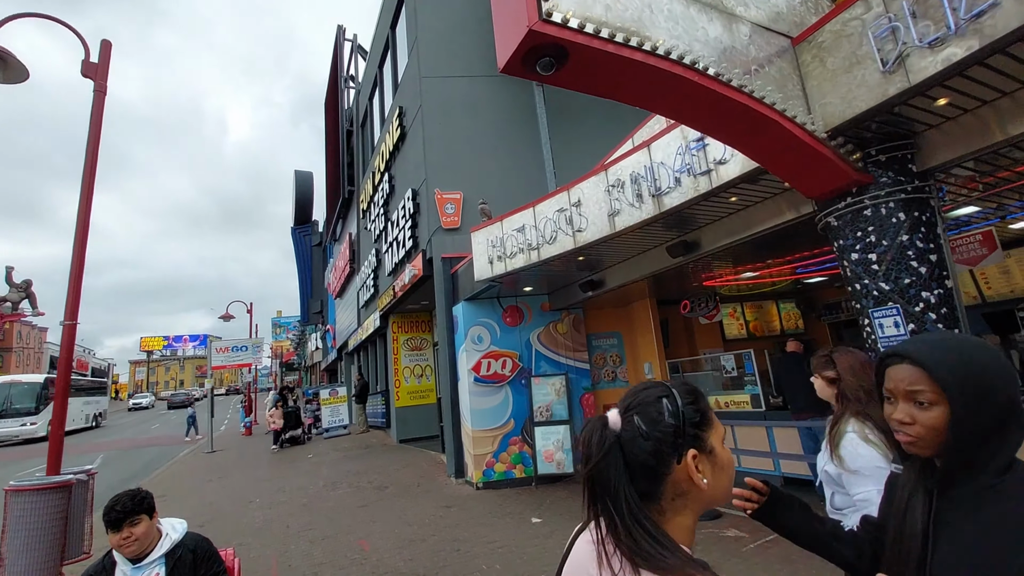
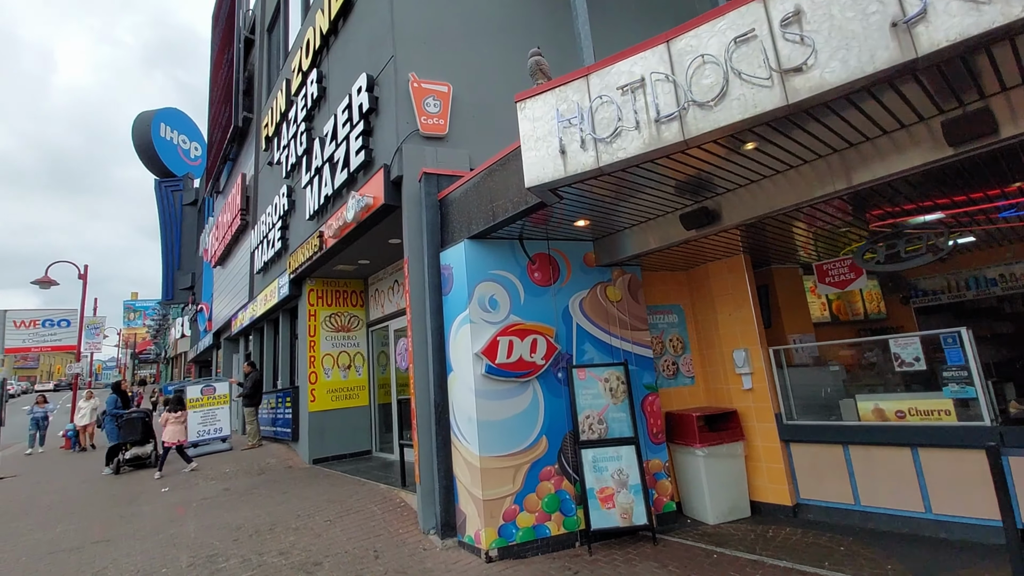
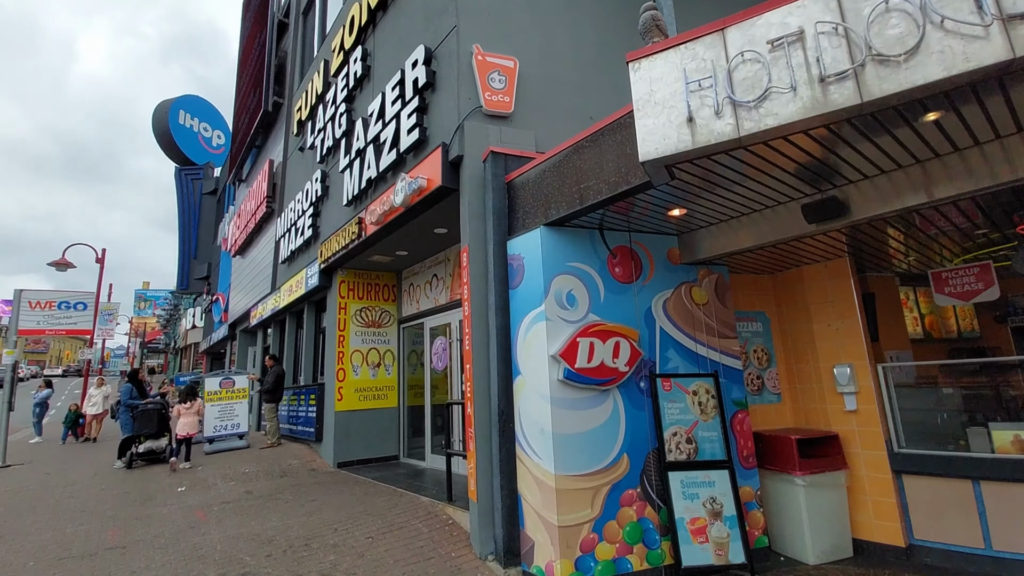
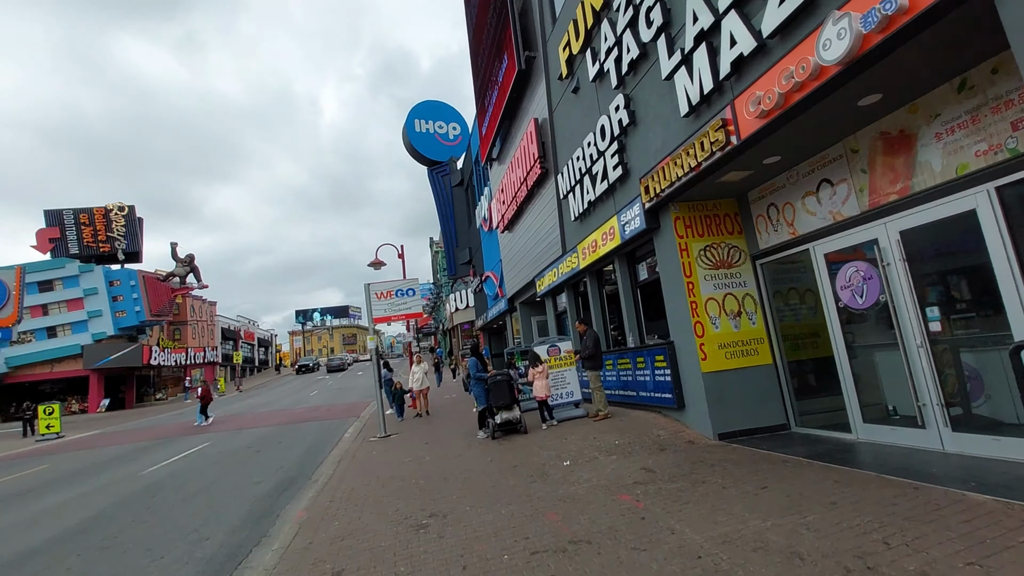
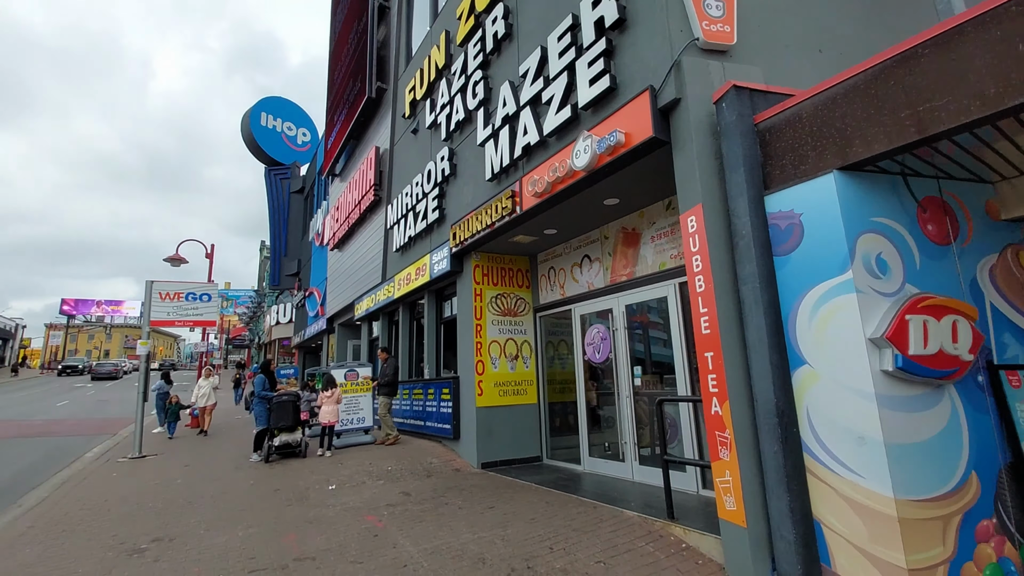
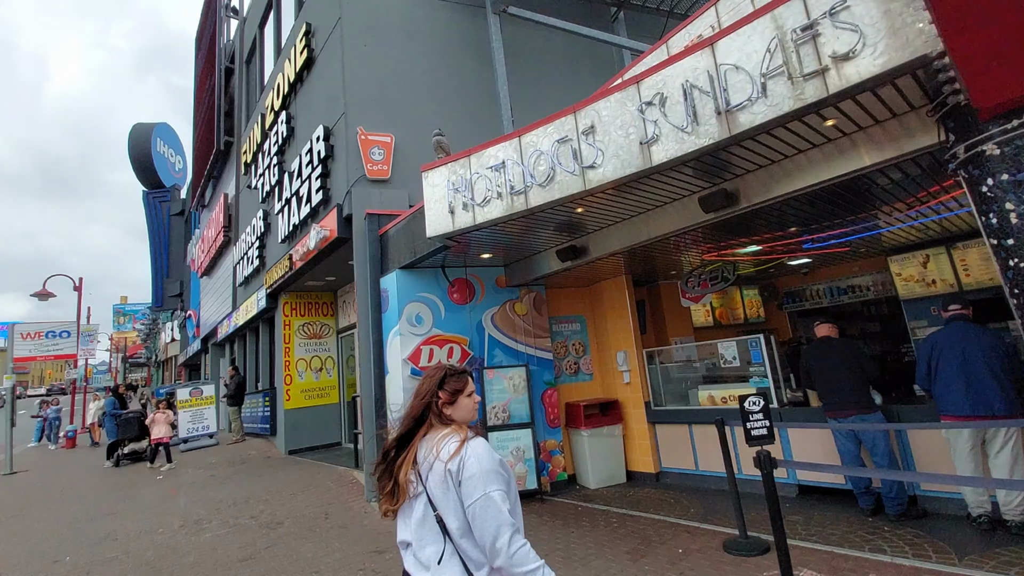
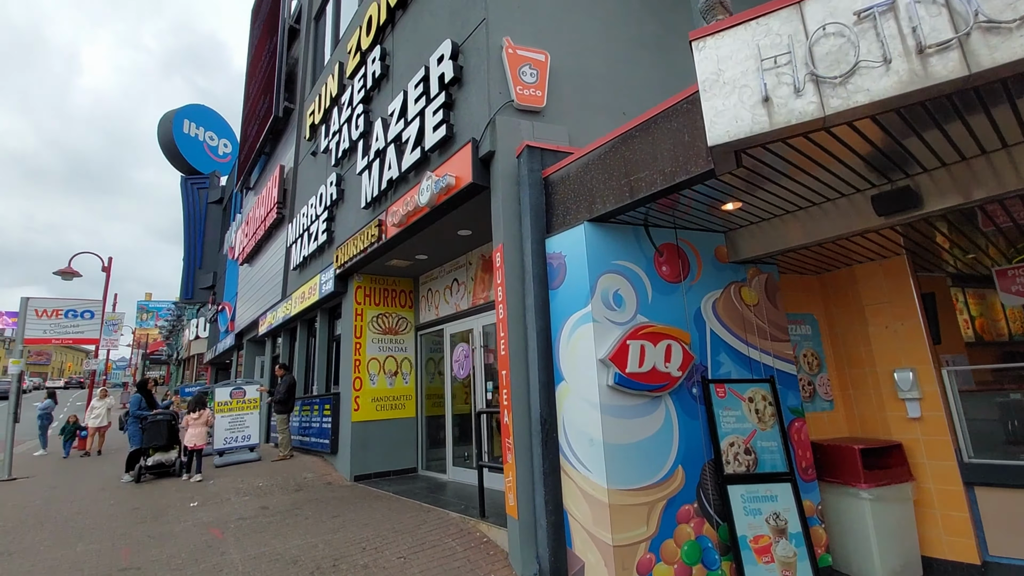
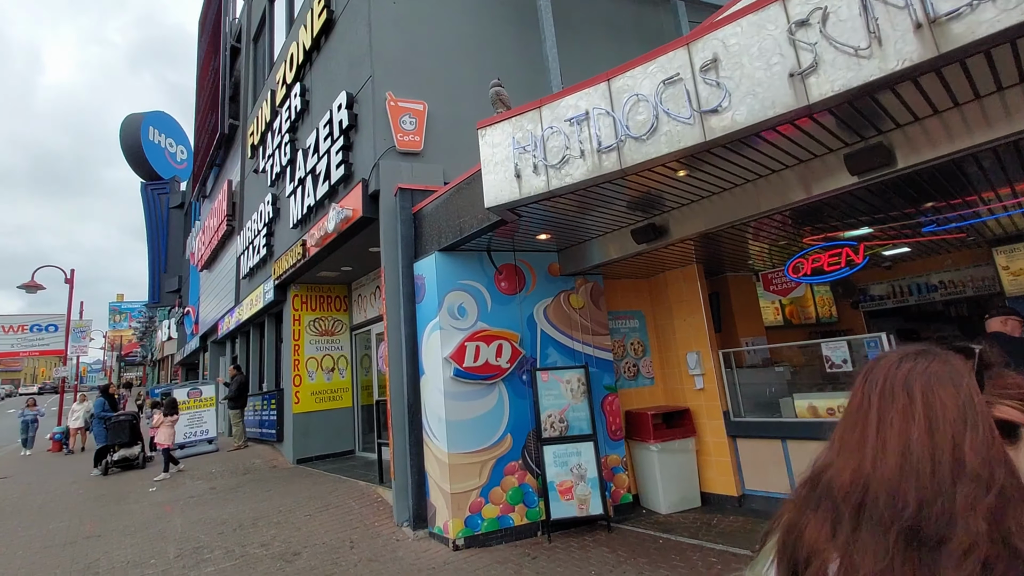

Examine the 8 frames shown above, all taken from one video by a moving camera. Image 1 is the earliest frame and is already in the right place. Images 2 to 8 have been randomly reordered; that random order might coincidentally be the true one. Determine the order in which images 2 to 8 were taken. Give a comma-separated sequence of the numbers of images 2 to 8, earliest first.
6, 8, 2, 3, 7, 5, 4
